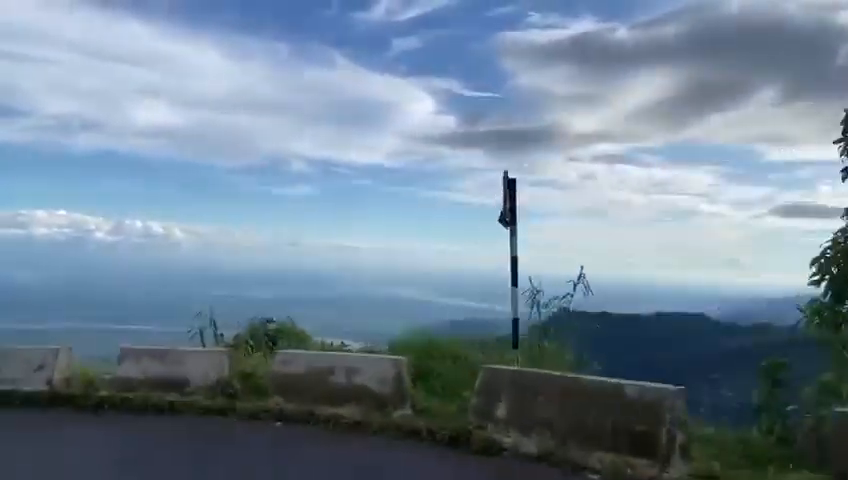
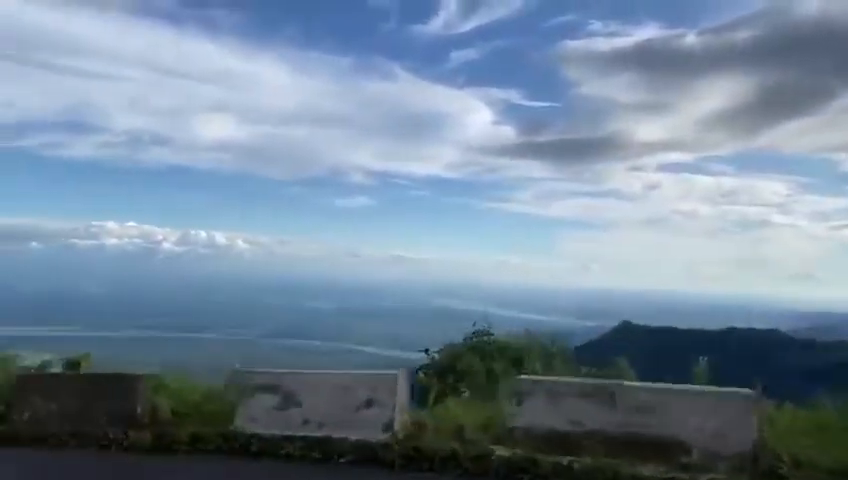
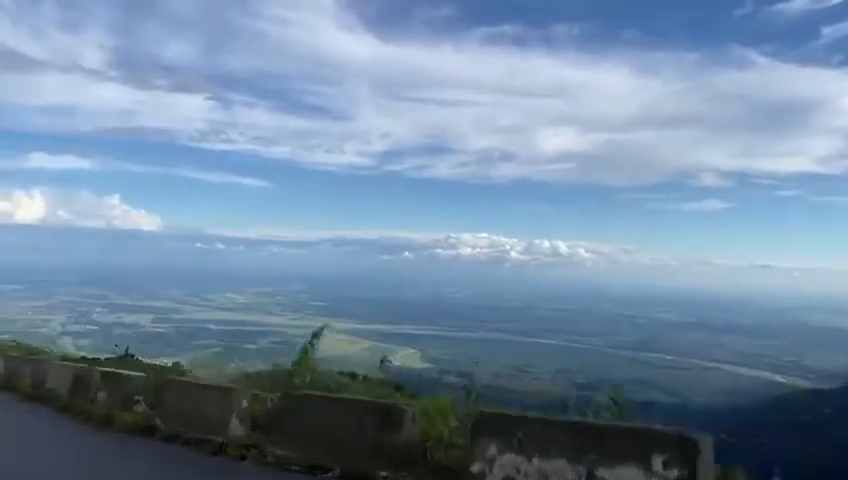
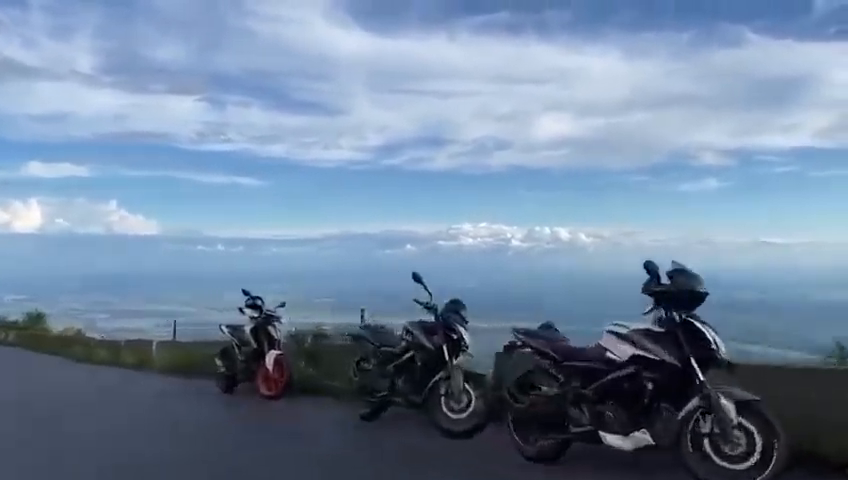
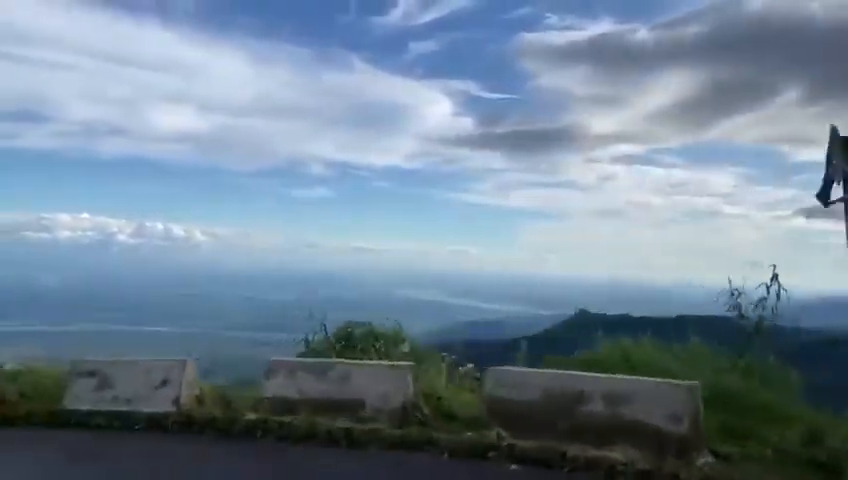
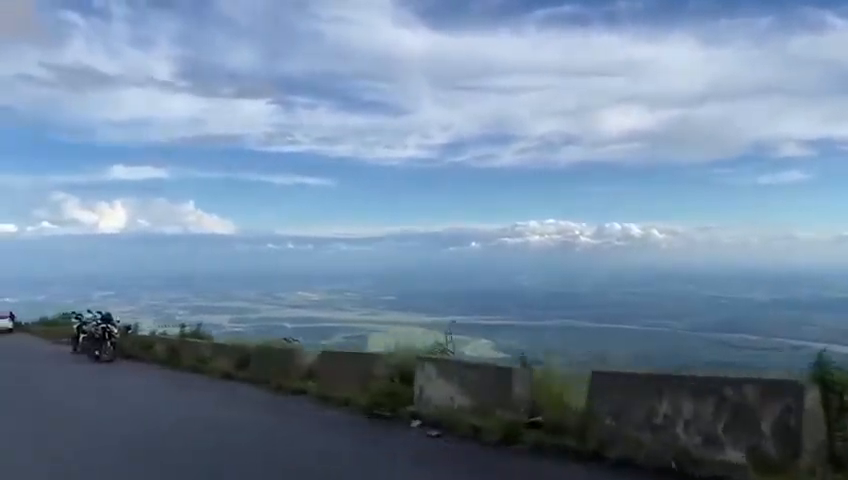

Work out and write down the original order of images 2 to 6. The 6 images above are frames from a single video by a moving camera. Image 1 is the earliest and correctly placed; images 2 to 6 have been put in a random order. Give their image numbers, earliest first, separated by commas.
5, 2, 3, 6, 4
